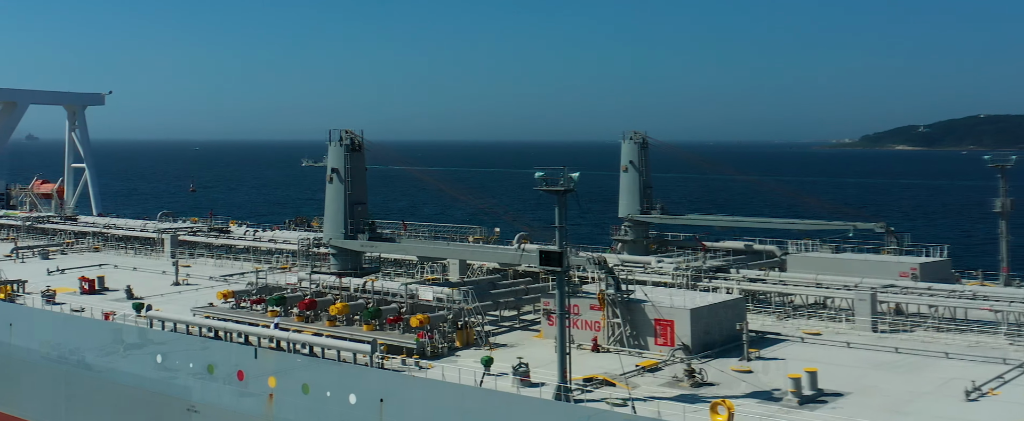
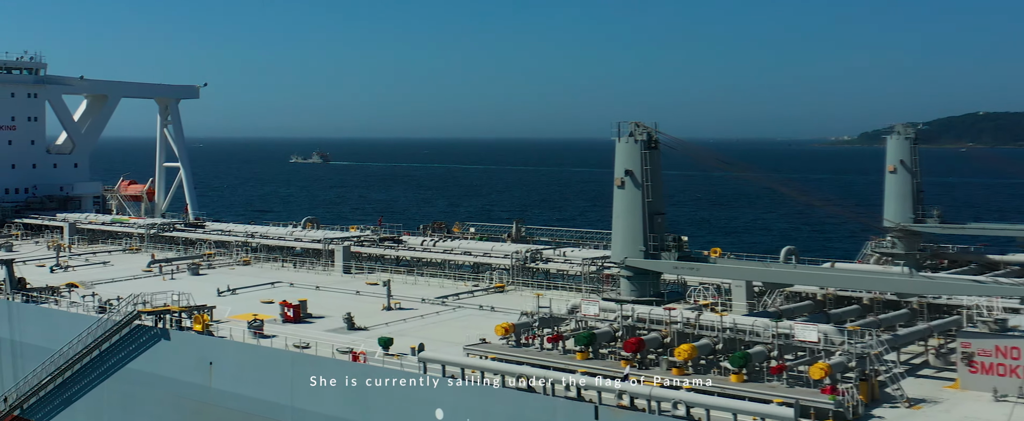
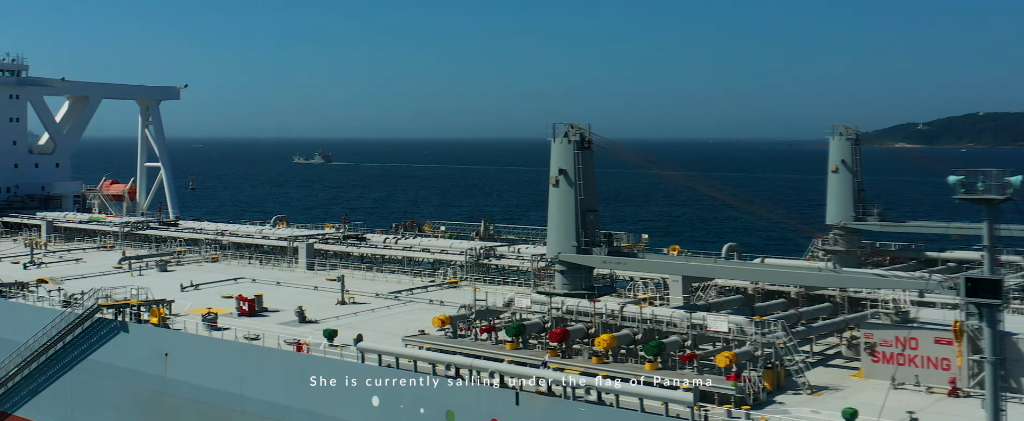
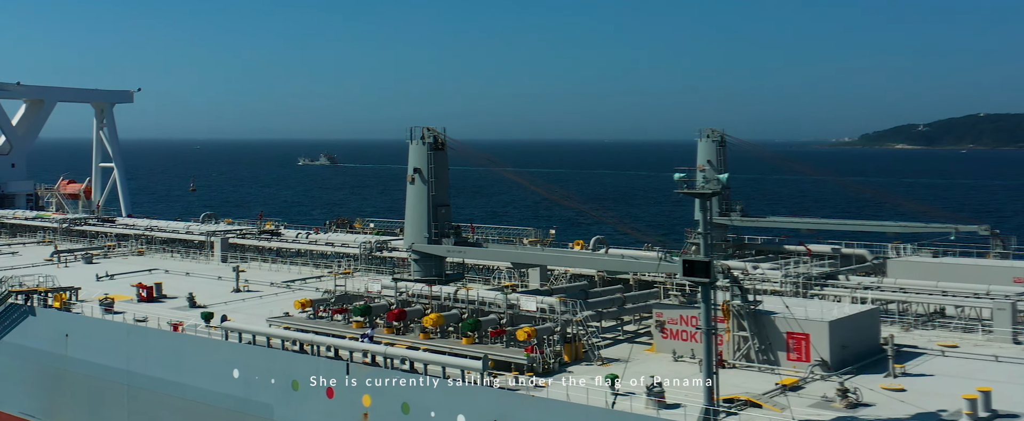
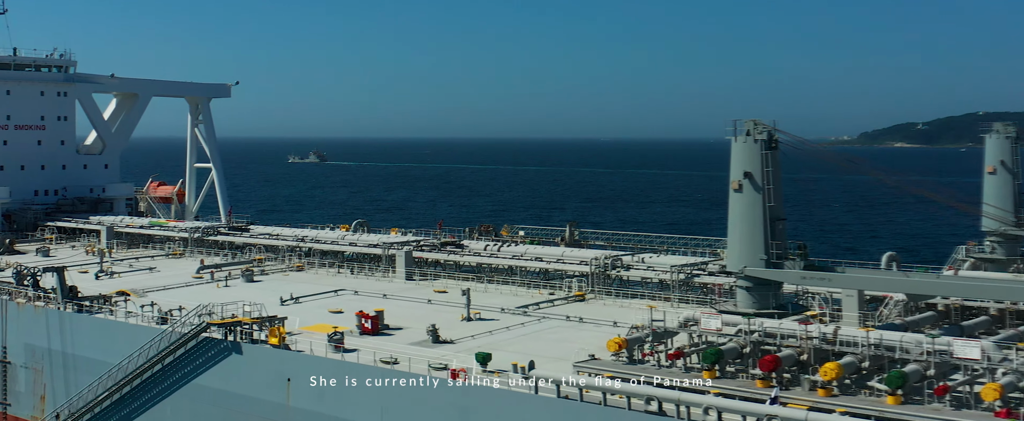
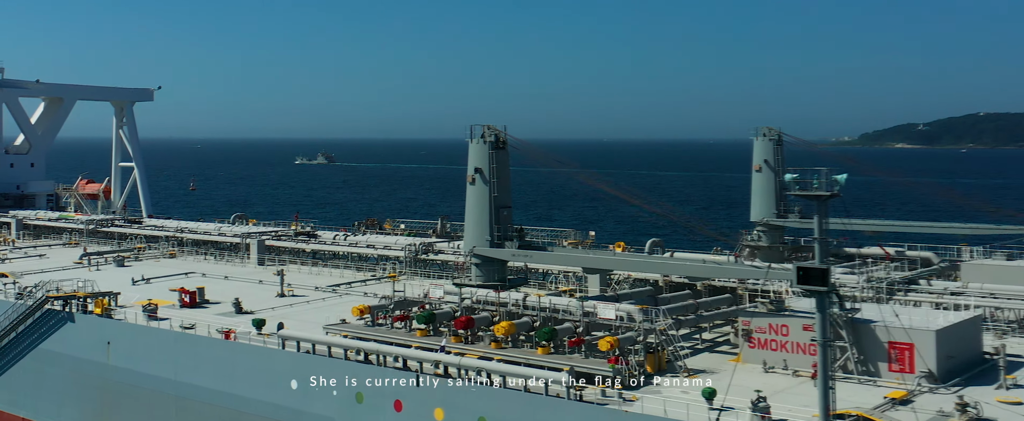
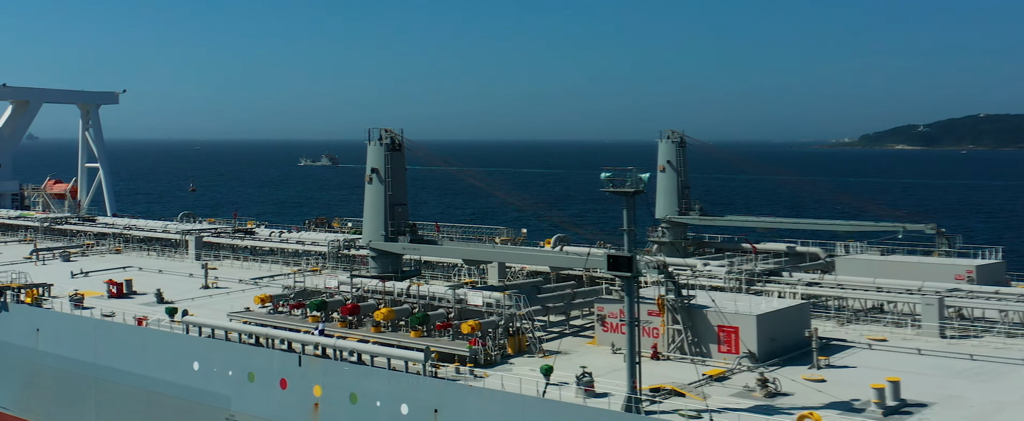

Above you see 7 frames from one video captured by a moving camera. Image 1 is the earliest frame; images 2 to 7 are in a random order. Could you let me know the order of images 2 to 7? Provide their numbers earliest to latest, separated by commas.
7, 4, 6, 3, 2, 5
